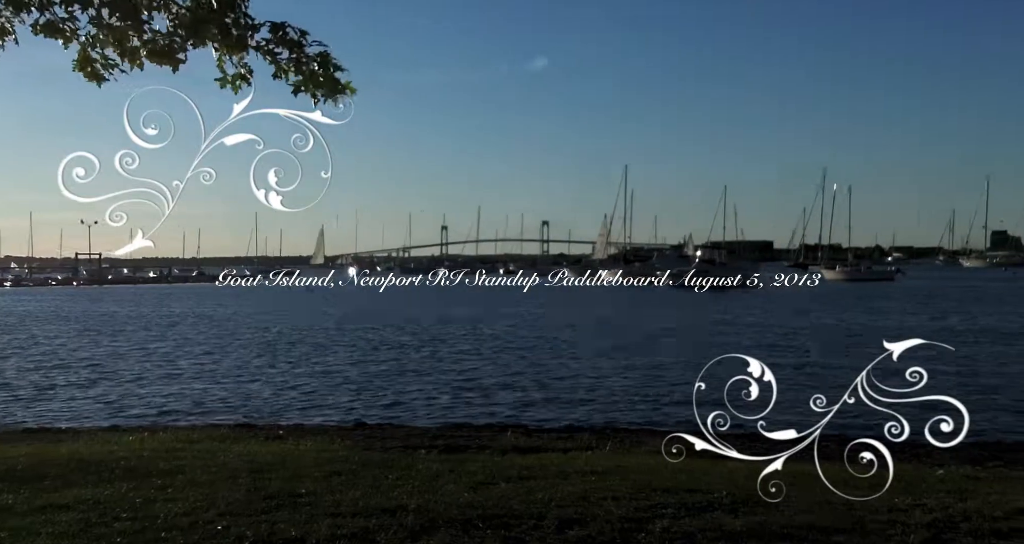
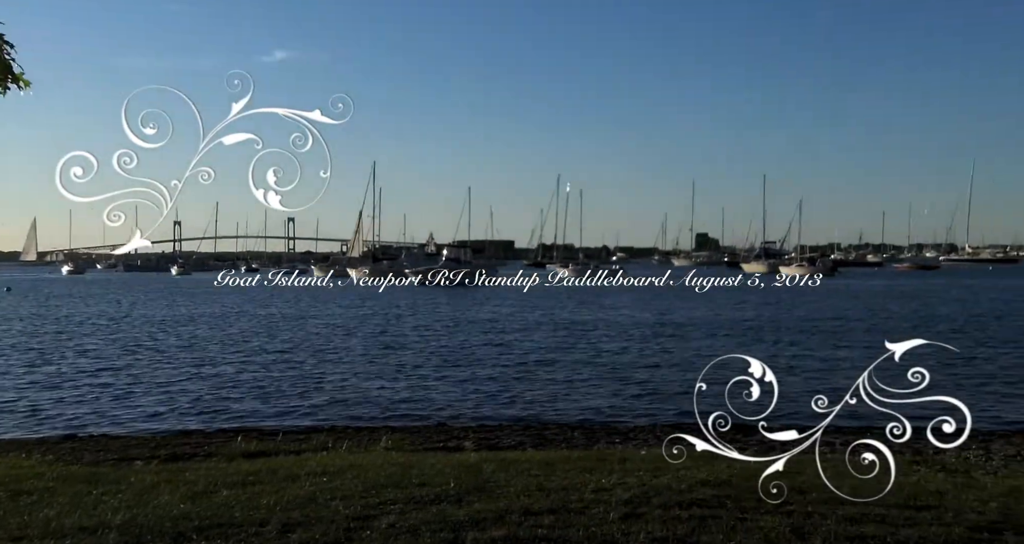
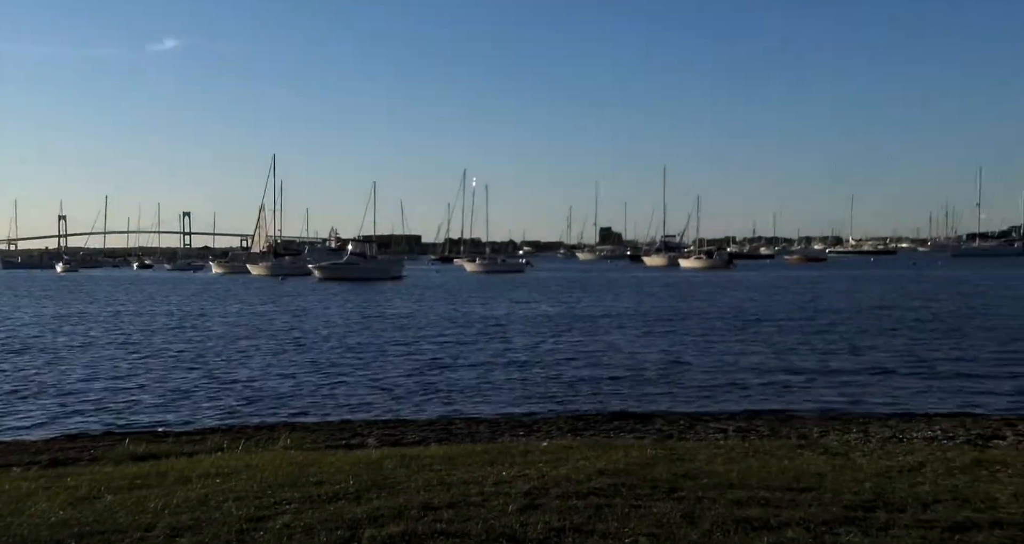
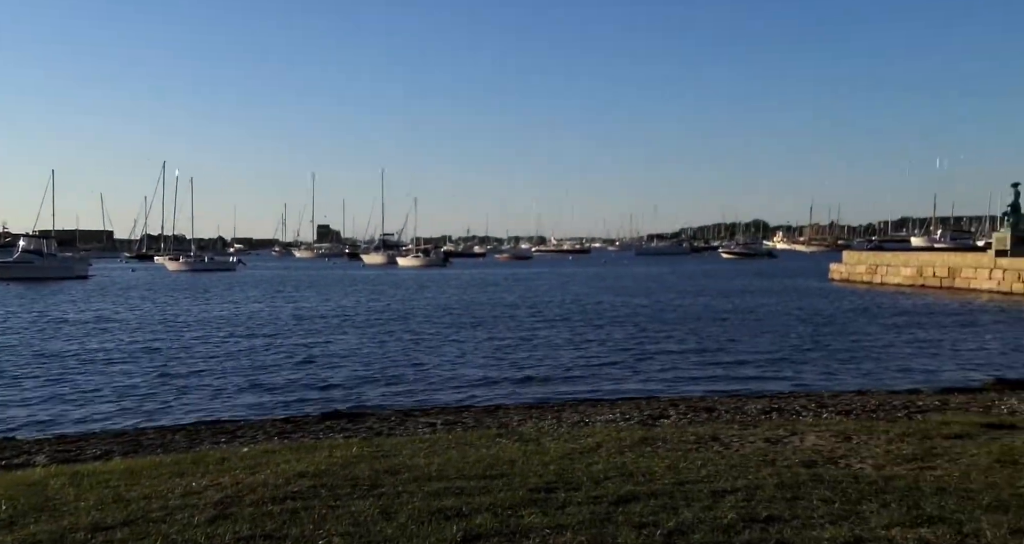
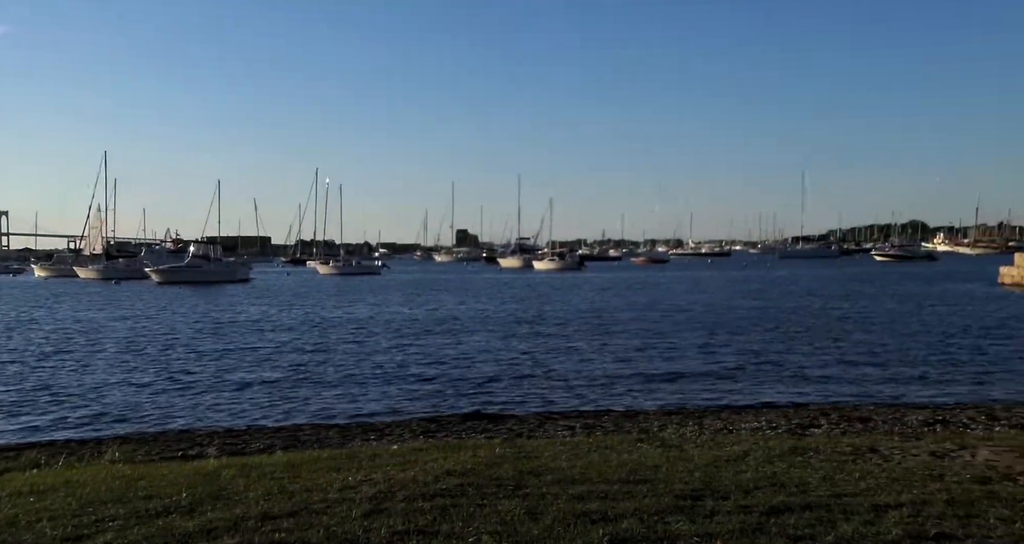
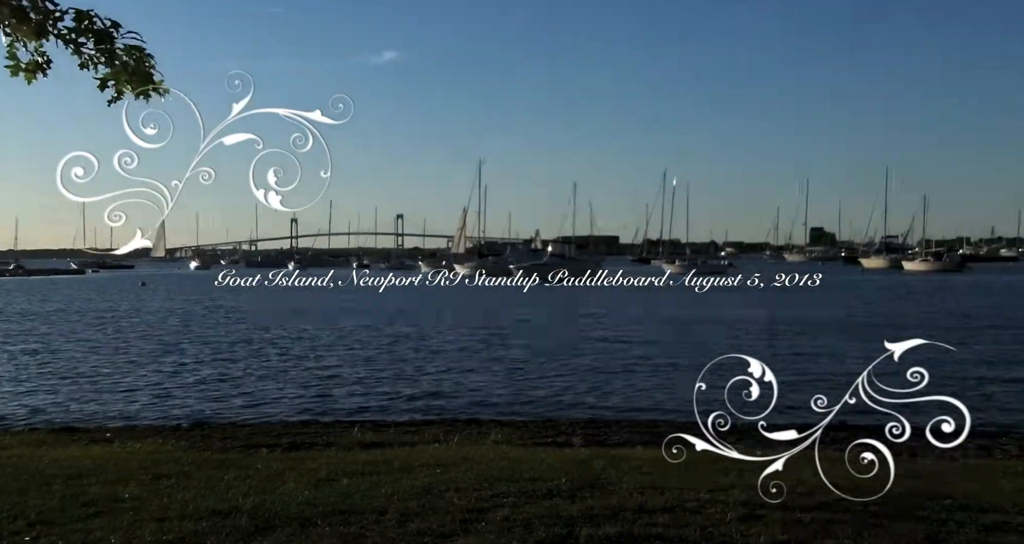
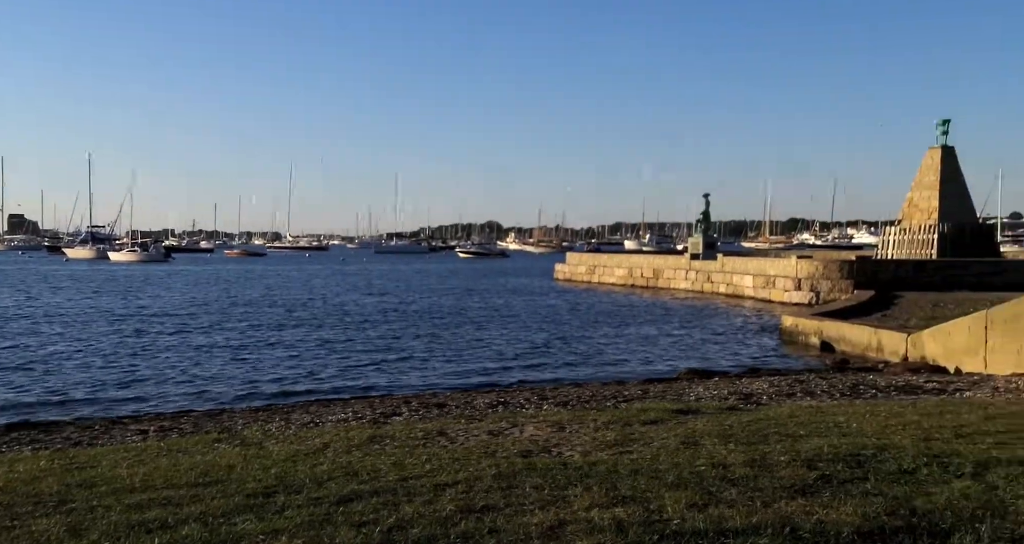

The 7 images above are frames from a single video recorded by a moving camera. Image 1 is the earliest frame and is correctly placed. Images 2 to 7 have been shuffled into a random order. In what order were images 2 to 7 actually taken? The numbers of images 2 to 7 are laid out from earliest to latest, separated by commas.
6, 2, 3, 5, 4, 7
